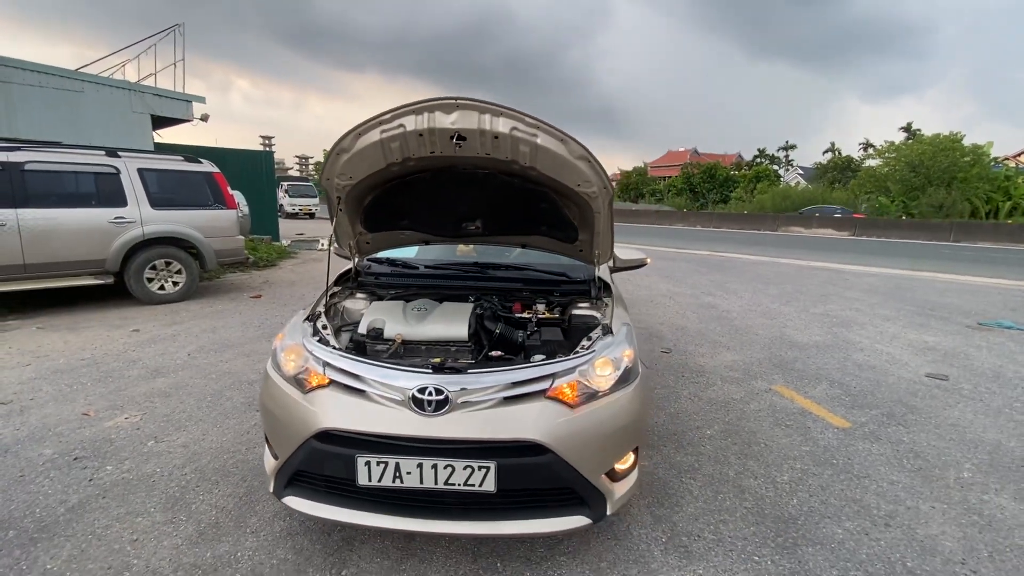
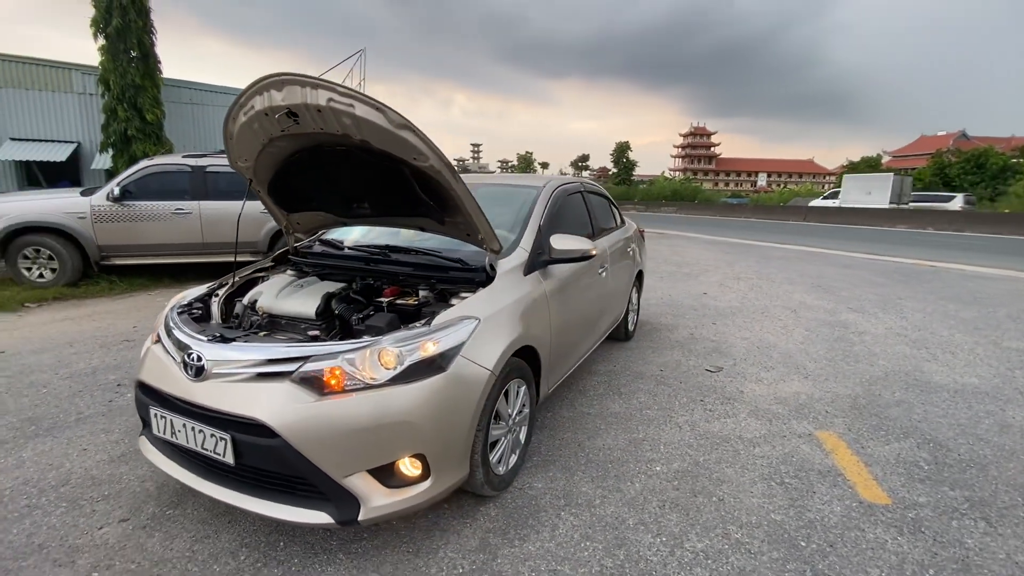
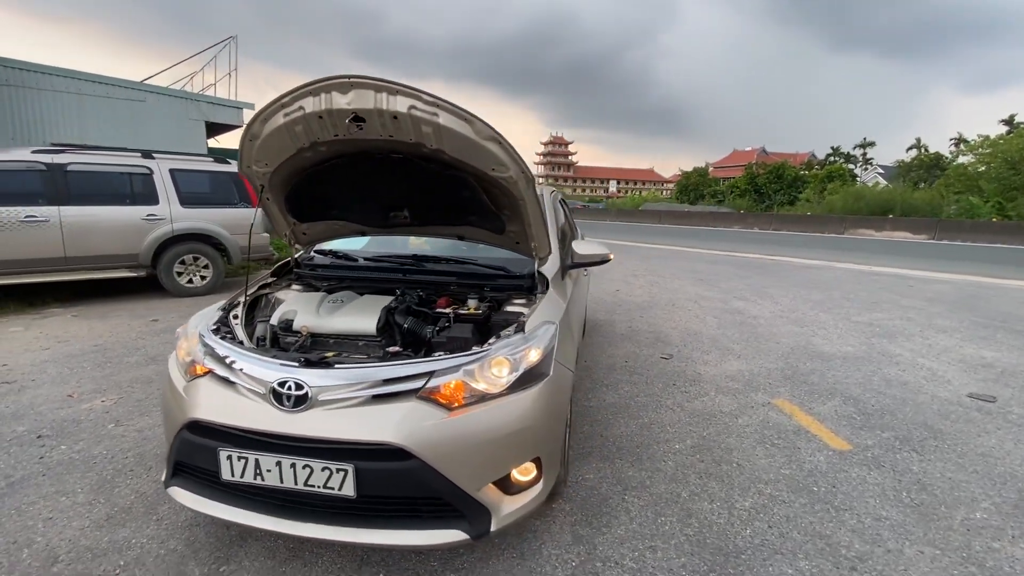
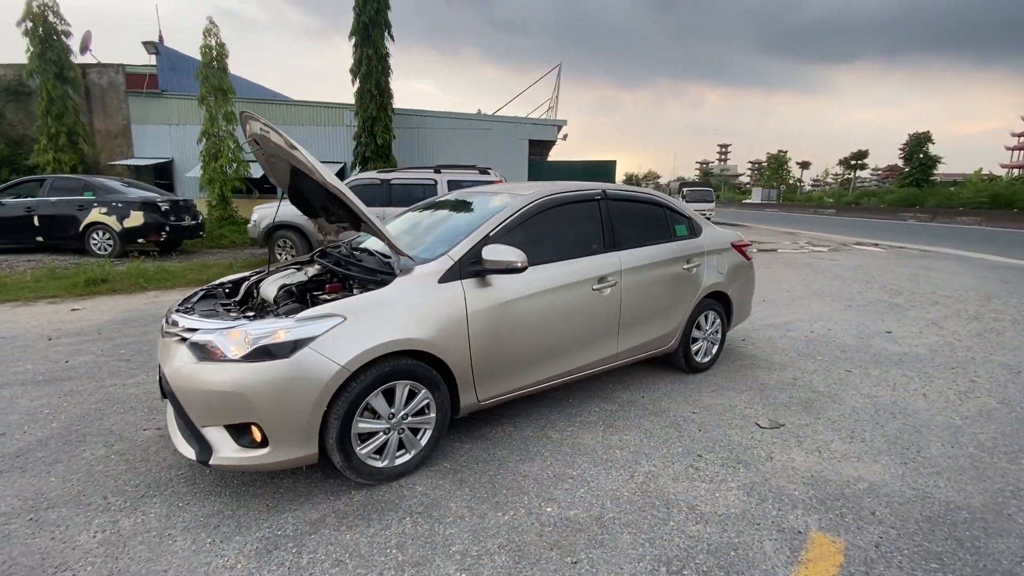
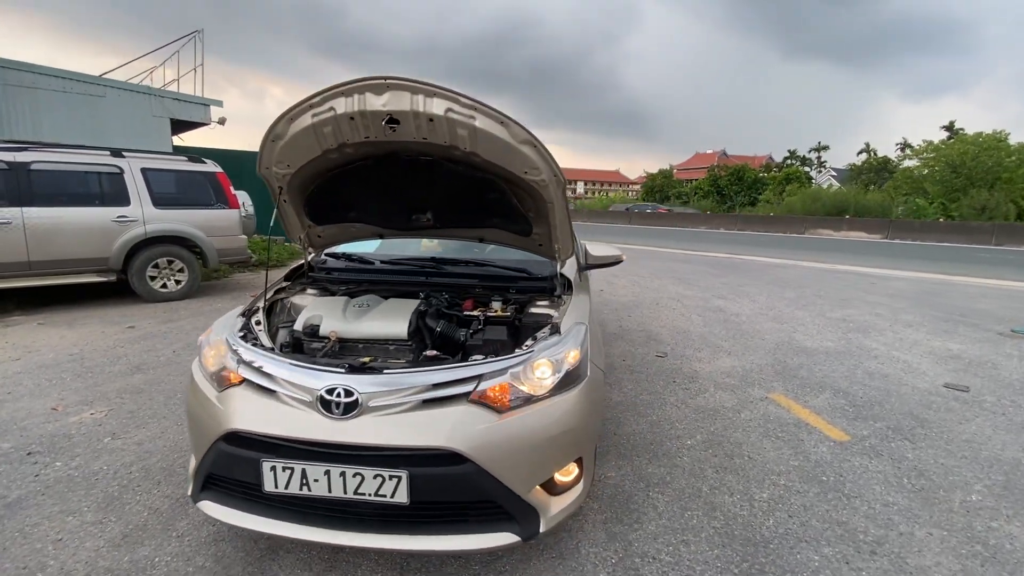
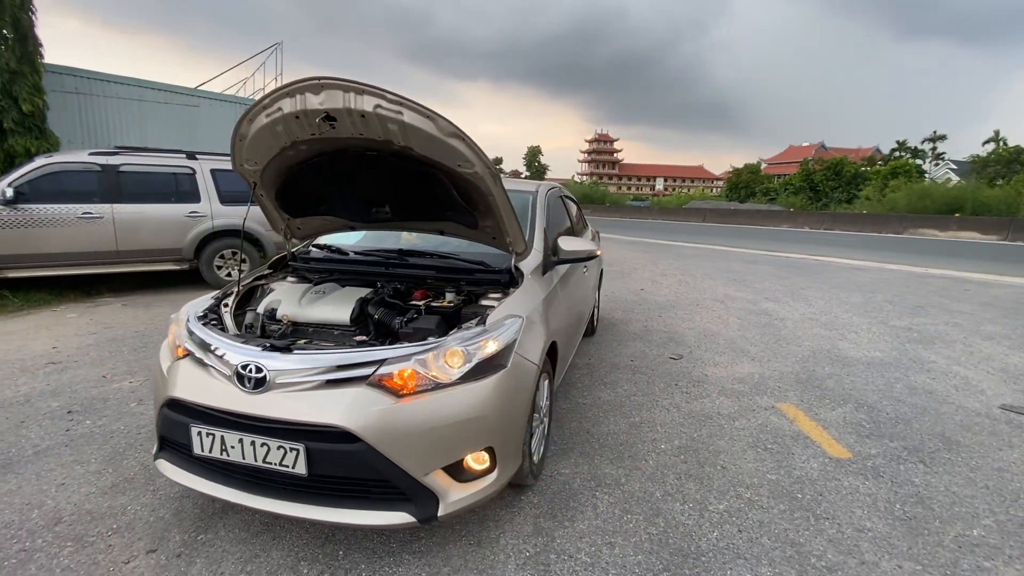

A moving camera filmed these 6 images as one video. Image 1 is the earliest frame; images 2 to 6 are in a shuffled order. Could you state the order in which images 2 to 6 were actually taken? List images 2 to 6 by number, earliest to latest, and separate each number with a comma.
5, 3, 6, 2, 4
